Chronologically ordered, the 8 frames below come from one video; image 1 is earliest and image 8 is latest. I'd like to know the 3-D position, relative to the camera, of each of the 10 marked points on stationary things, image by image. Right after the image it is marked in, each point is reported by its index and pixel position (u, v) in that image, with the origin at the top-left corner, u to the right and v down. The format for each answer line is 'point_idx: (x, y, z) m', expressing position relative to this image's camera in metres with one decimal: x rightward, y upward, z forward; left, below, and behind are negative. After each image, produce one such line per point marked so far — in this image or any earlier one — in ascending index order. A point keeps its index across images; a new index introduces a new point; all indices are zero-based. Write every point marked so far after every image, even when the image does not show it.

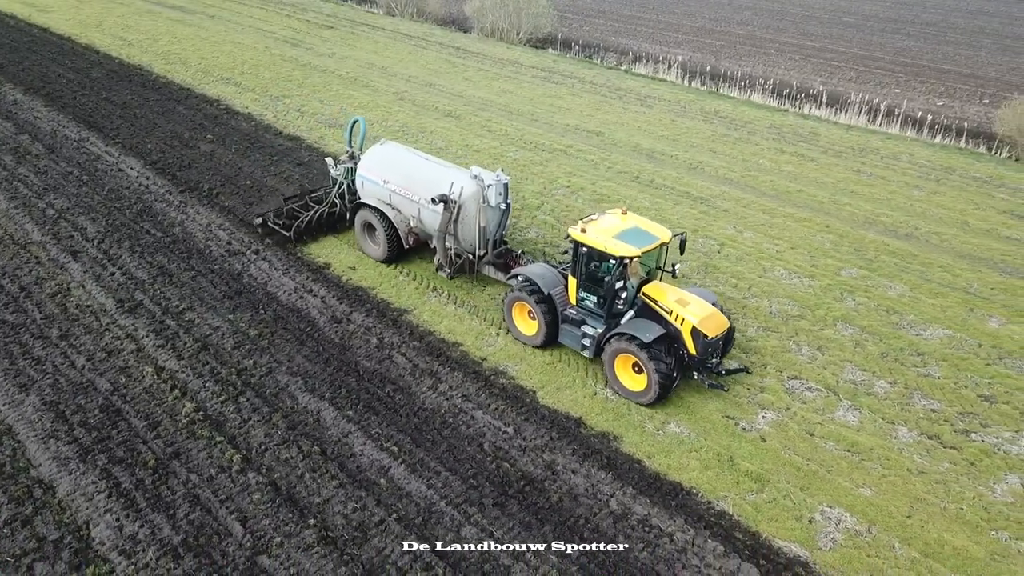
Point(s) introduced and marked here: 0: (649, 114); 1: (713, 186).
0: (+2.9, +3.7, +18.5) m
1: (+3.3, +1.7, +14.4) m
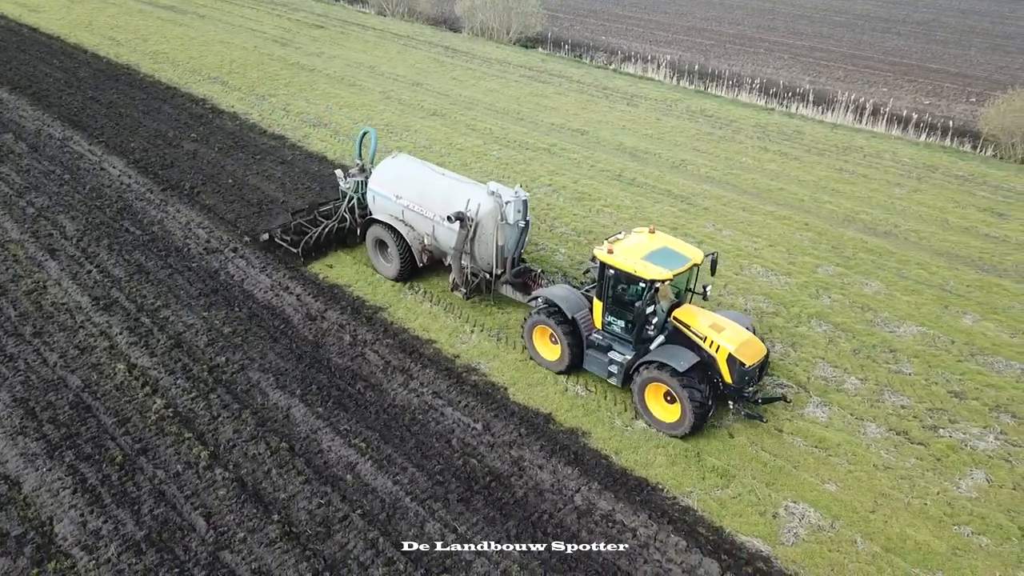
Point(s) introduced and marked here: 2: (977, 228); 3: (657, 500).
0: (+2.6, +3.7, +18.5) m
1: (+3.0, +1.7, +14.4) m
2: (+6.9, +0.9, +12.9) m
3: (+1.2, -1.8, +7.4) m
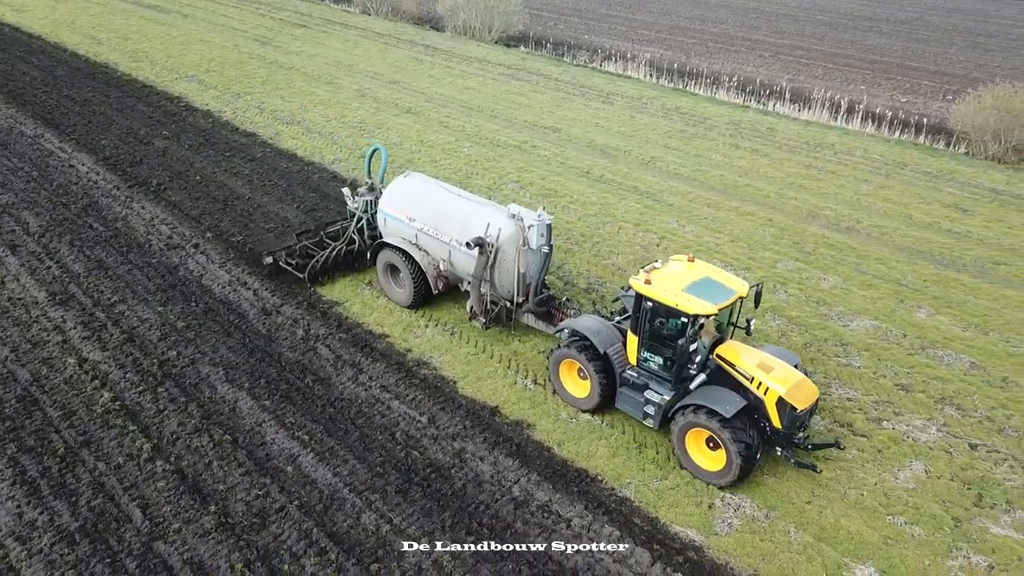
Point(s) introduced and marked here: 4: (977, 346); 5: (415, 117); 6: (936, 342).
0: (+2.1, +3.8, +18.6) m
1: (+2.5, +1.8, +14.5) m
2: (+6.4, +1.0, +13.0) m
3: (+0.7, -1.7, +7.4) m
4: (+5.2, -0.6, +9.7) m
5: (-1.9, +3.4, +17.5) m
6: (+4.7, -0.6, +9.8) m
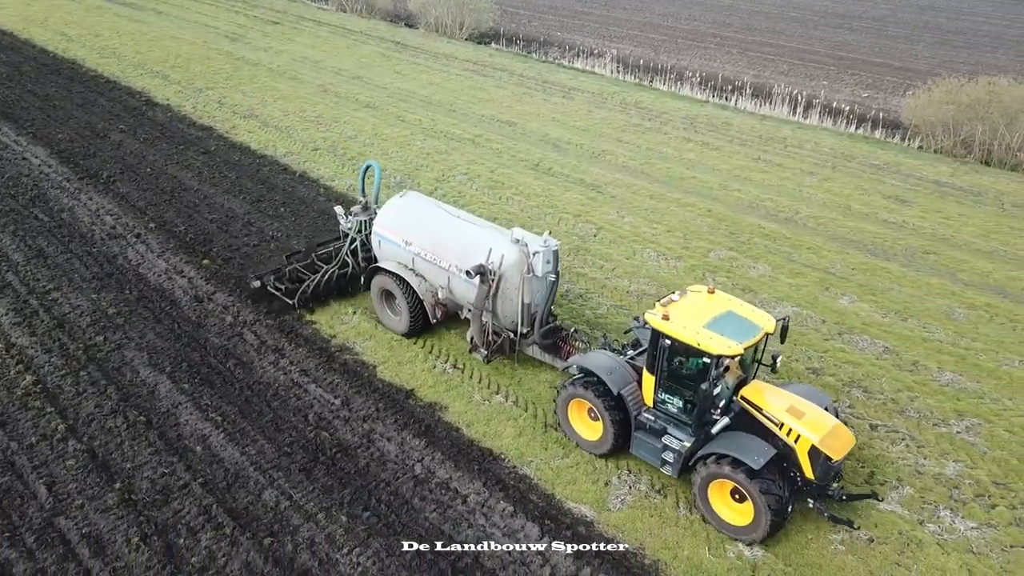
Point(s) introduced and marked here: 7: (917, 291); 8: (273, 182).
0: (+1.2, +3.9, +18.8) m
1: (+1.6, +1.9, +14.7) m
2: (+5.5, +1.1, +13.1) m
3: (-0.1, -1.6, +7.6) m
4: (+4.3, -0.5, +9.9) m
5: (-2.8, +3.6, +17.6) m
6: (+3.9, -0.4, +9.9) m
7: (+5.0, 0.0, +10.8) m
8: (-3.8, +1.7, +13.7) m
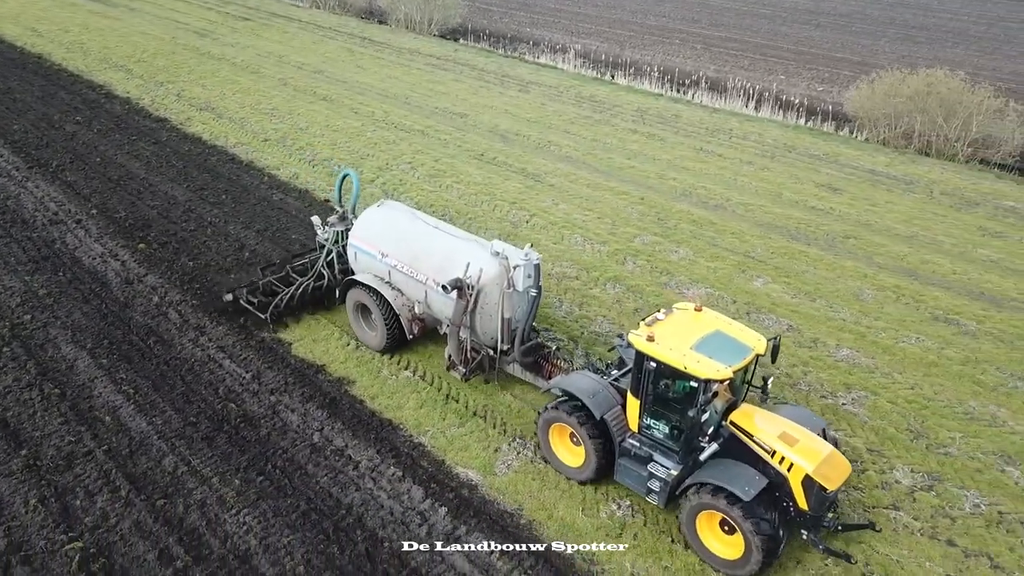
0: (+0.2, +4.1, +19.1) m
1: (+0.7, +2.1, +15.0) m
2: (+4.6, +1.3, +13.5) m
3: (-1.1, -1.4, +7.9) m
4: (+3.4, -0.3, +10.2) m
5: (-3.8, +3.8, +18.0) m
6: (+2.9, -0.2, +10.3) m
7: (+4.1, +0.2, +11.1) m
8: (-4.7, +1.9, +14.0) m
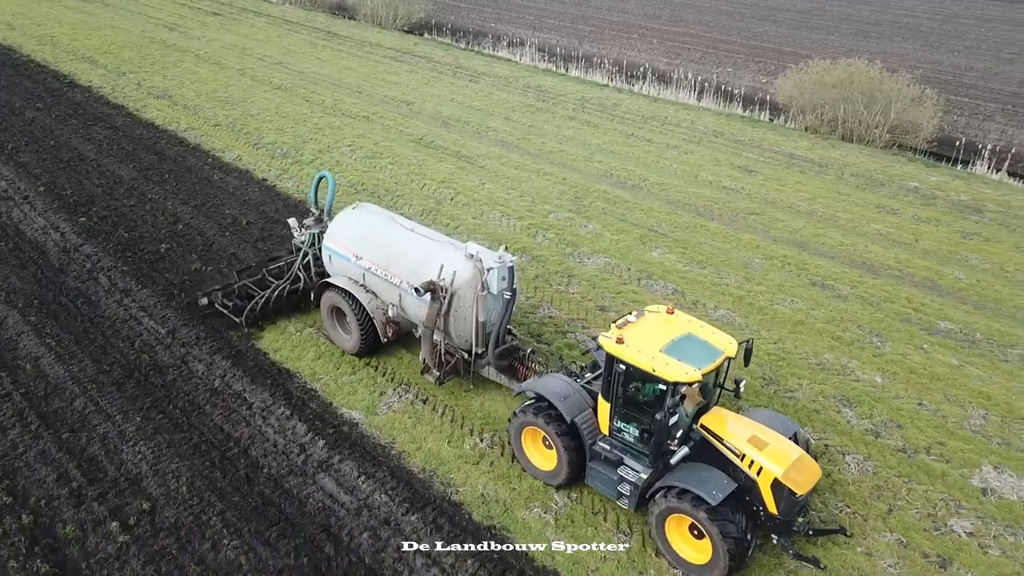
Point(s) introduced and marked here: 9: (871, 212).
0: (-0.9, +4.5, +19.8) m
1: (-0.5, +2.5, +15.7) m
2: (+3.4, +1.7, +14.2) m
3: (-2.2, -0.9, +8.7) m
4: (+2.2, +0.1, +10.9) m
5: (-4.9, +4.2, +18.7) m
6: (+1.8, +0.2, +11.0) m
7: (+2.9, +0.6, +11.9) m
8: (-5.9, +2.3, +14.8) m
9: (+5.4, +1.1, +13.0) m
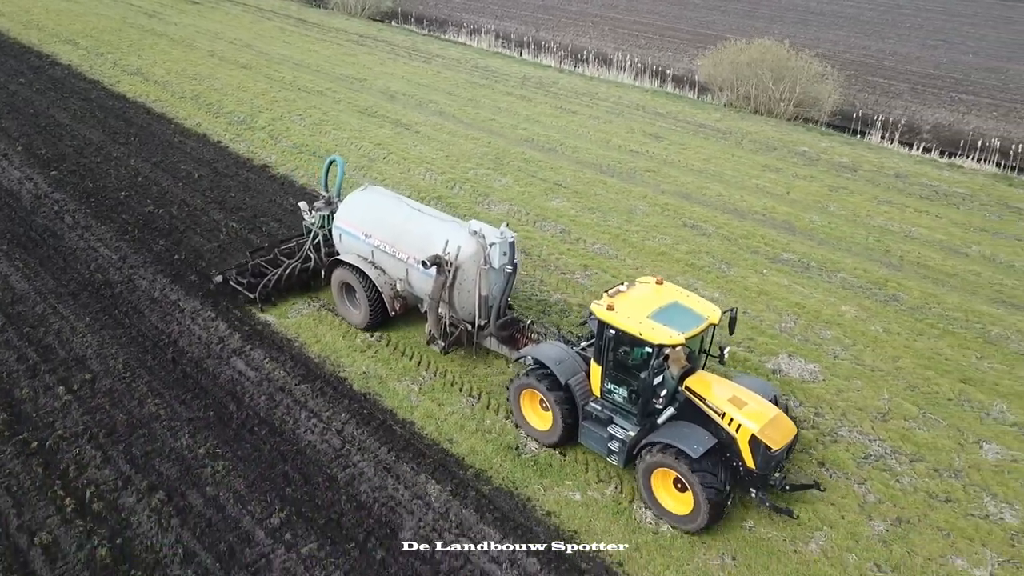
0: (-2.2, +5.4, +21.5) m
1: (-1.8, +3.4, +17.4) m
2: (+2.2, +2.6, +15.9) m
3: (-3.5, -0.1, +10.3) m
4: (+1.0, +1.0, +12.6) m
5: (-6.2, +5.1, +20.3) m
6: (+0.5, +1.0, +12.7) m
7: (+1.7, +1.4, +13.5) m
8: (-7.1, +3.1, +16.4) m
9: (+4.1, +2.0, +14.7) m
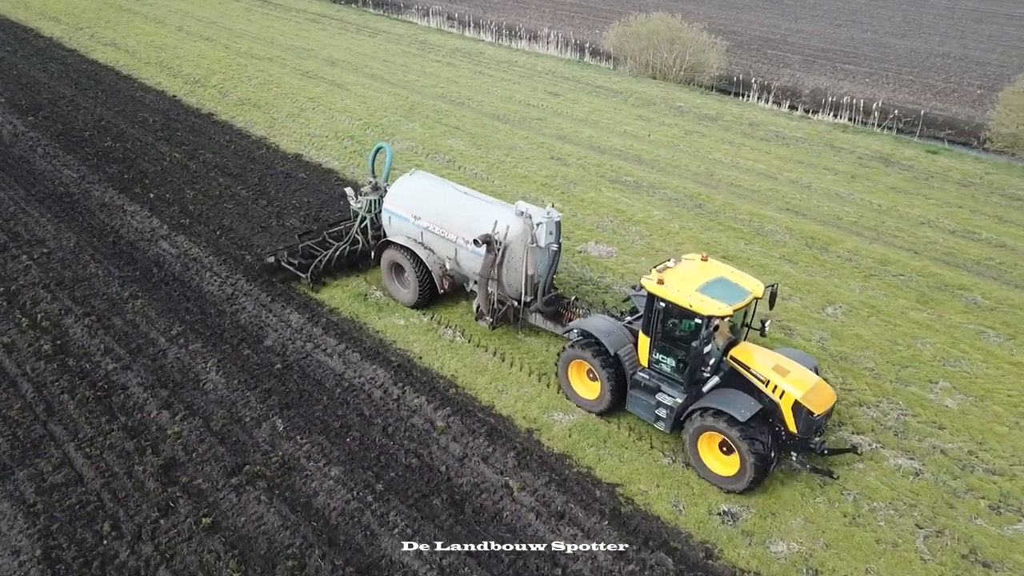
0: (-4.0, +6.8, +24.0) m
1: (-3.5, +4.8, +19.9) m
2: (+0.4, +3.9, +18.4) m
3: (-5.3, +1.3, +12.8) m
4: (-0.8, +2.3, +15.1) m
5: (-7.9, +6.4, +22.9) m
6: (-1.2, +2.4, +15.2) m
7: (-0.1, +2.8, +16.1) m
8: (-8.9, +4.5, +18.9) m
9: (+2.3, +3.3, +17.2) m
